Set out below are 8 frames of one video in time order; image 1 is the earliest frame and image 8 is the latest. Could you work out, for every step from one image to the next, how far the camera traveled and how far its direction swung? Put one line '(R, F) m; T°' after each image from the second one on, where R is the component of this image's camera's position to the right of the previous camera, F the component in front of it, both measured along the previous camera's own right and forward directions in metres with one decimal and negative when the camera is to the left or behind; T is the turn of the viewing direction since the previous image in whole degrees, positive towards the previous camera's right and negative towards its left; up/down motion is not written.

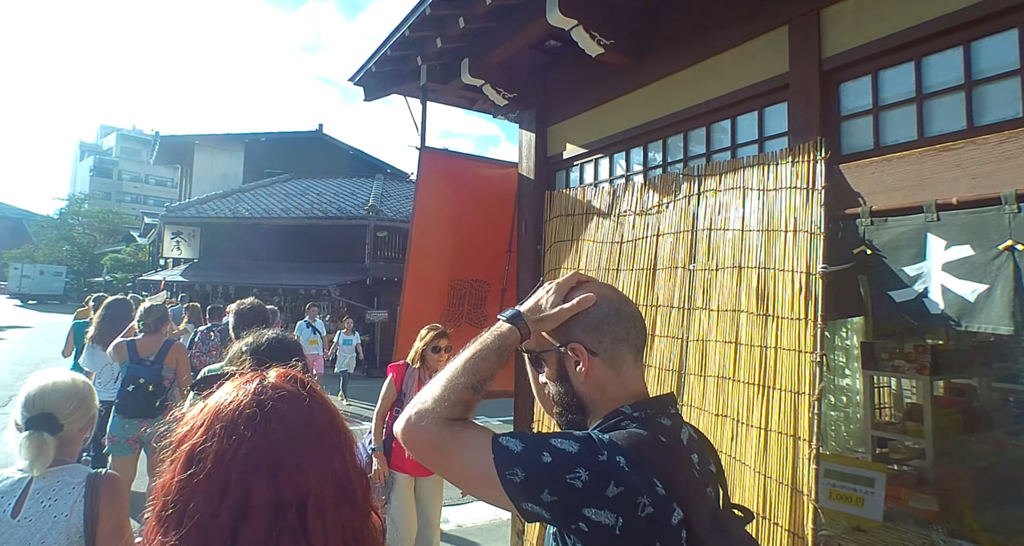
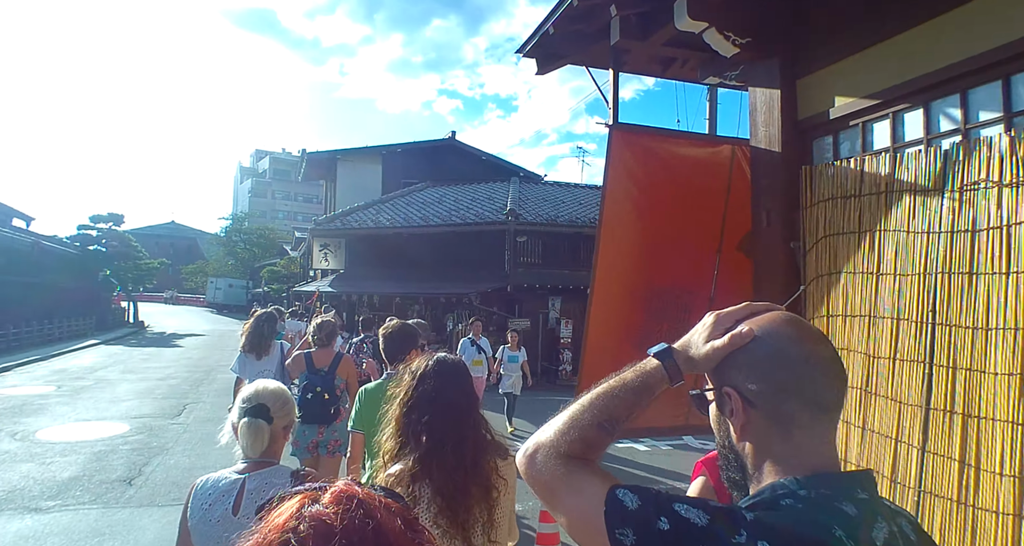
(-0.5, +0.7) m; -12°
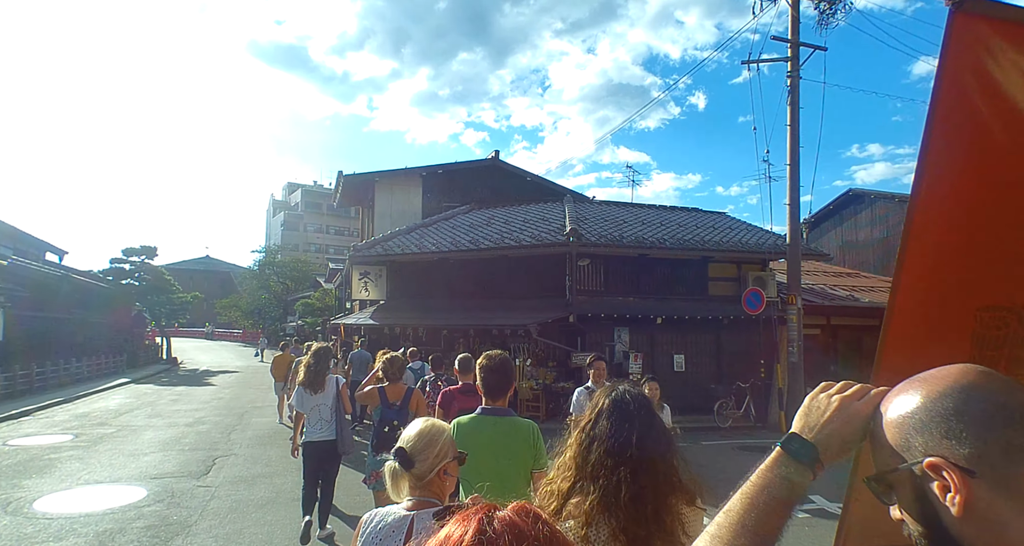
(-0.7, +1.2) m; -3°
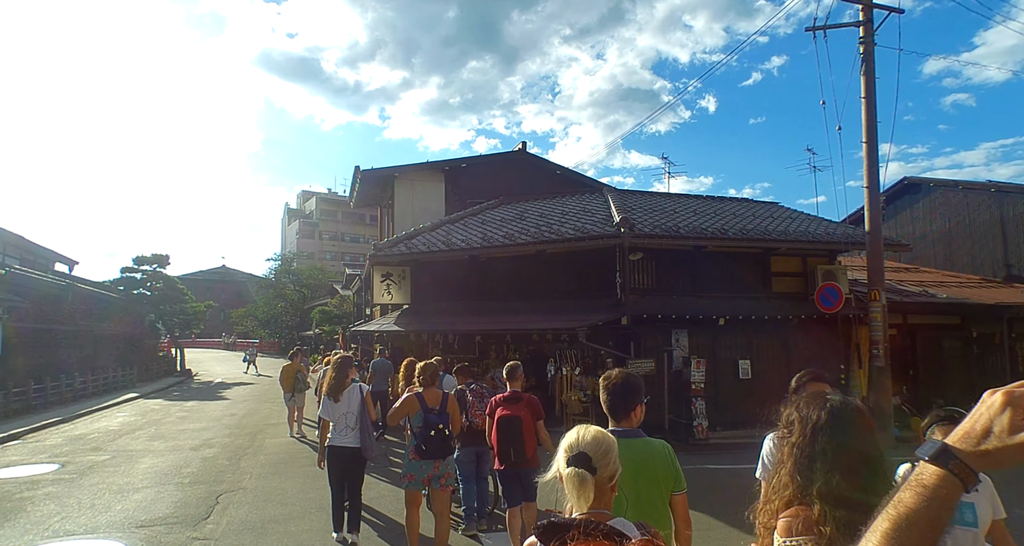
(-0.5, +1.2) m; -2°
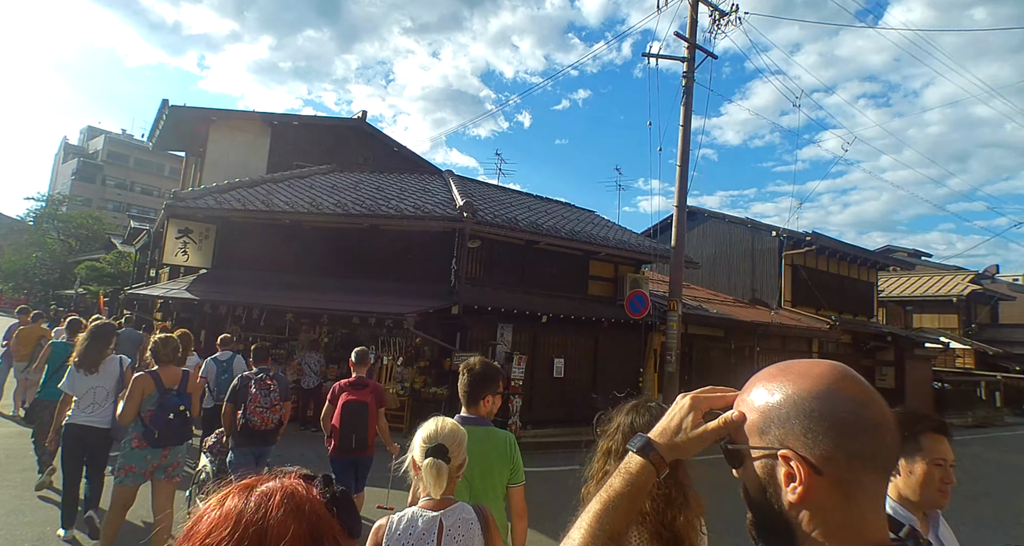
(-0.1, +0.5) m; +18°
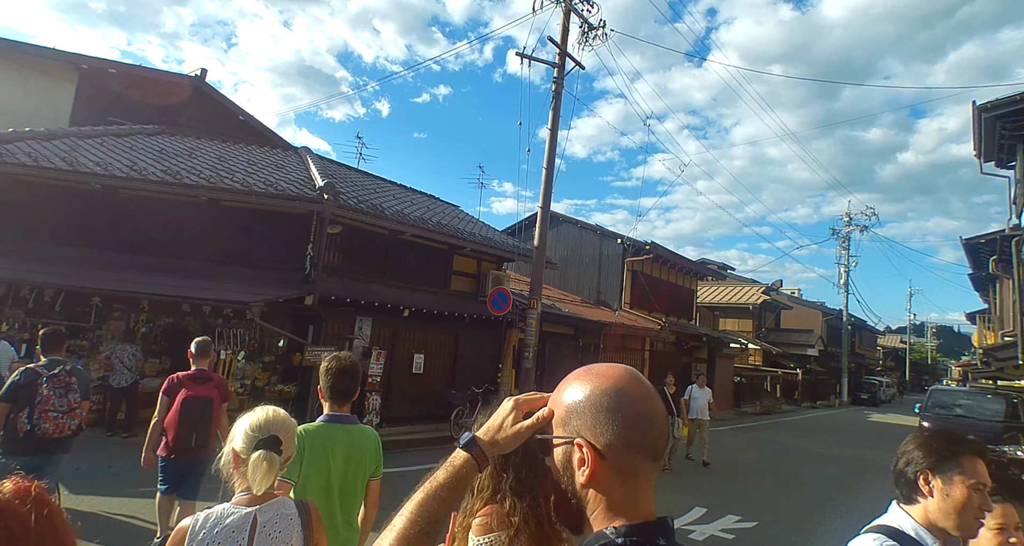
(-0.5, +0.3) m; +16°
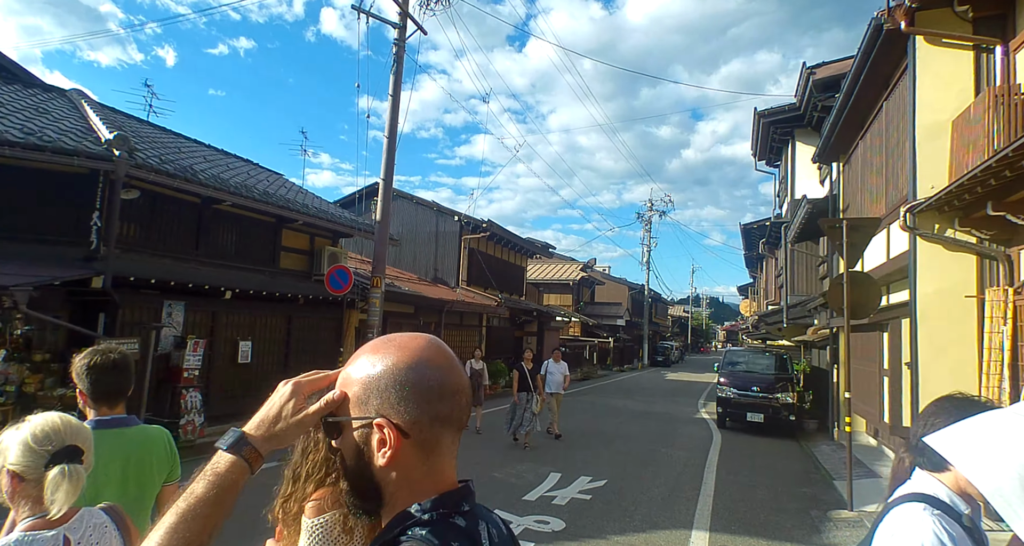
(-0.8, +0.5) m; +20°
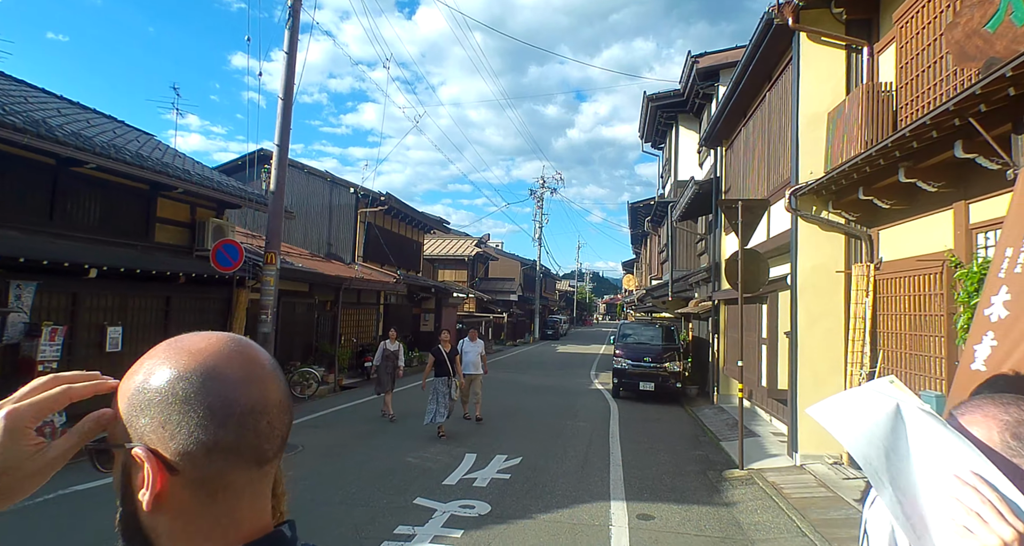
(-0.6, +0.2) m; +12°
